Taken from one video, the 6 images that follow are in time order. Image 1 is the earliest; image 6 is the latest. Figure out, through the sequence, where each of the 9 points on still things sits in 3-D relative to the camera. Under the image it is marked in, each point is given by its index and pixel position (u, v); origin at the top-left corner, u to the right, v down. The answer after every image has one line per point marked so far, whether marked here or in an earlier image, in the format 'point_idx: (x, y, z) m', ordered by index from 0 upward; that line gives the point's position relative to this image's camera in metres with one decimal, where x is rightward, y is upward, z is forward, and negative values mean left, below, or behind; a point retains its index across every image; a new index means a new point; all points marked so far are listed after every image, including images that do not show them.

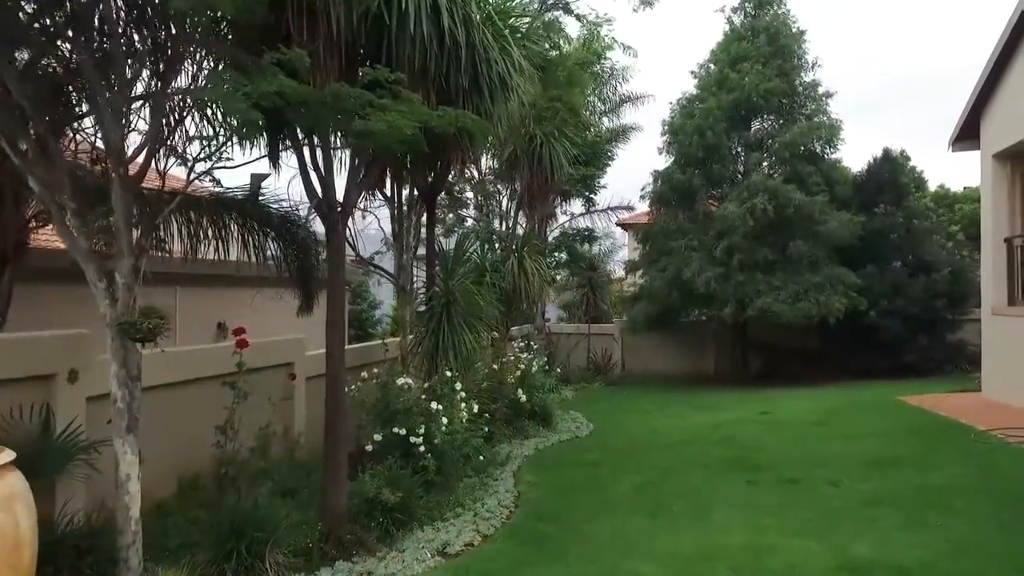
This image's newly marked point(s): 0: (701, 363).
0: (+5.6, -2.2, +18.9) m
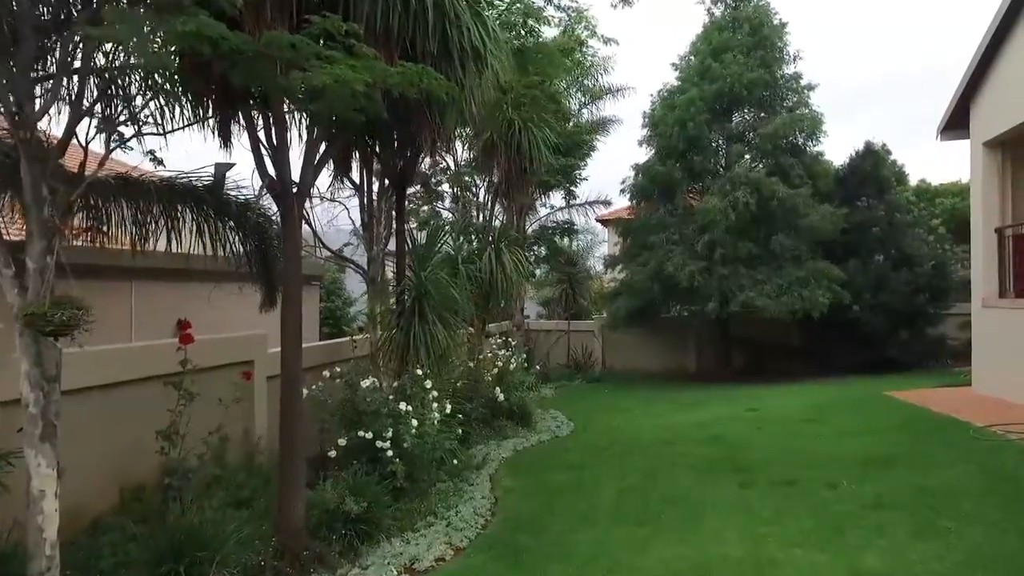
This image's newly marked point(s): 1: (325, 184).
0: (+4.9, -2.1, +18.6) m
1: (-2.7, +1.5, +9.0) m
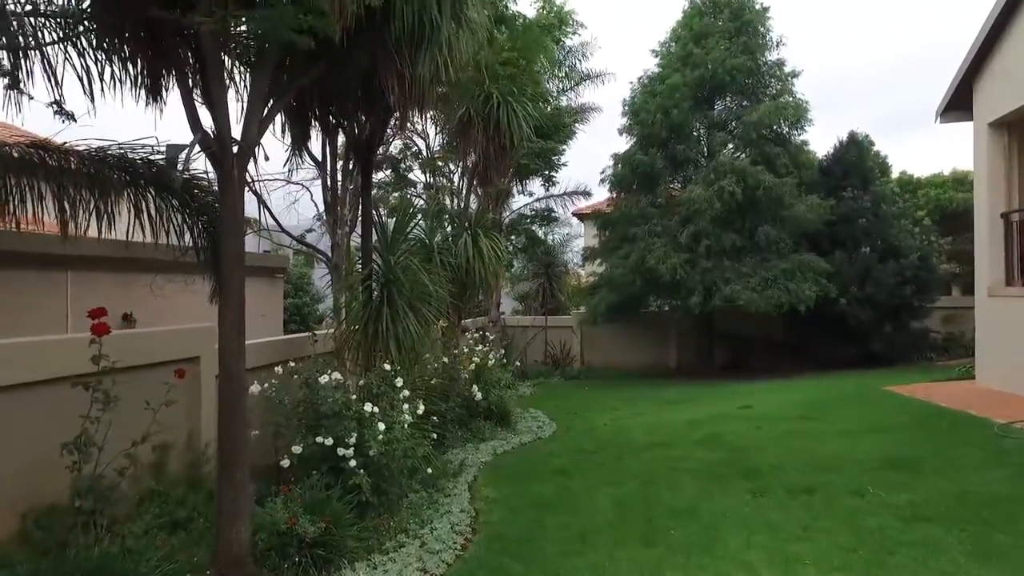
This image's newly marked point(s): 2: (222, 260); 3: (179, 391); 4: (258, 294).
0: (+4.3, -1.9, +18.0) m
1: (-3.0, +1.6, +8.1) m
2: (-1.9, +0.2, +4.1) m
3: (-2.8, -0.9, +5.4) m
4: (-4.1, -0.2, +10.5) m
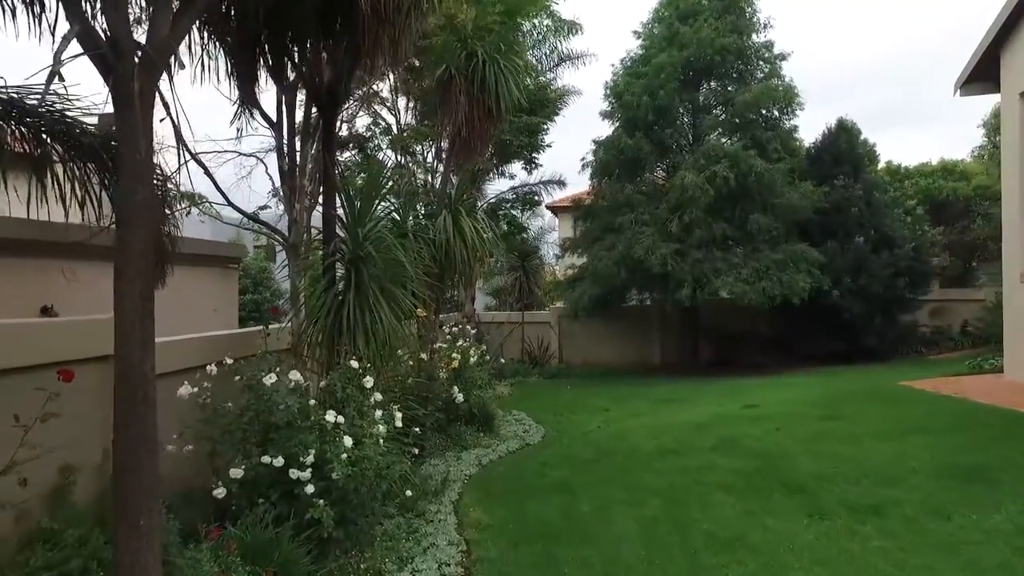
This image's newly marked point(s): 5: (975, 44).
0: (+3.6, -1.7, +17.1) m
1: (-3.1, +1.8, +6.8) m
2: (-1.8, +0.3, +2.9) m
3: (-2.8, -0.7, +4.2) m
4: (-4.4, 0.0, +9.1) m
5: (+6.6, +3.6, +9.2) m
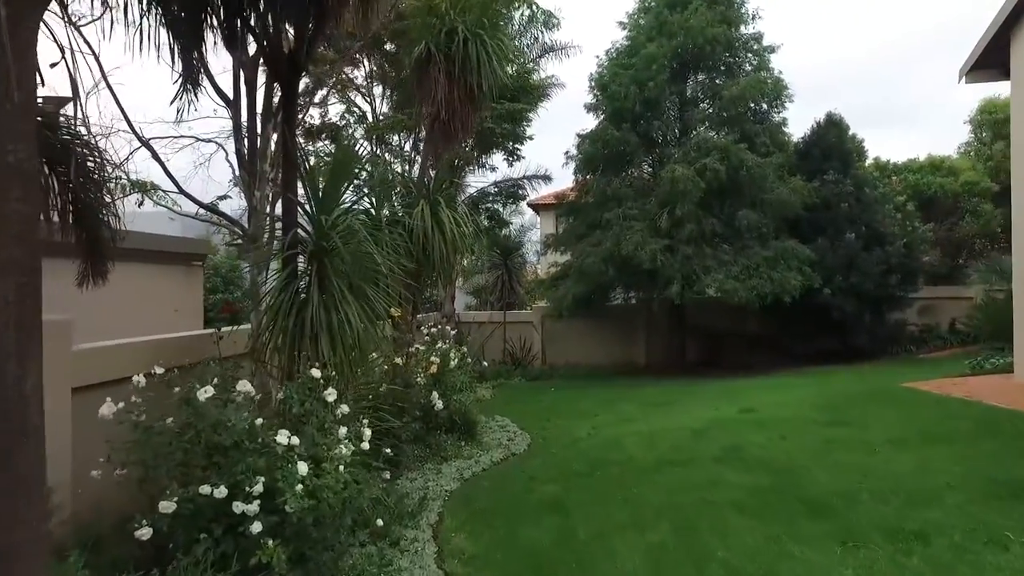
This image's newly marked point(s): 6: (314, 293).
0: (+3.1, -1.7, +16.6) m
1: (-3.2, +1.8, +6.1) m
2: (-1.8, +0.3, +2.2) m
3: (-2.9, -0.7, +3.5) m
4: (-4.6, 0.0, +8.4) m
5: (+6.4, +3.6, +8.8) m
6: (-1.5, 0.0, +4.8) m
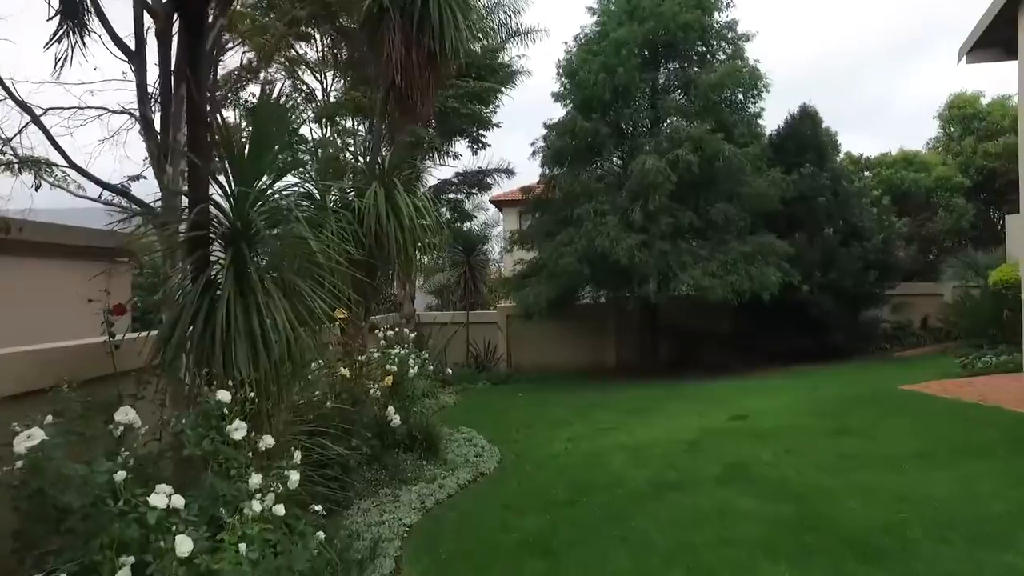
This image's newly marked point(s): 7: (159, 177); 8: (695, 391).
0: (+2.3, -1.6, +15.8) m
1: (-3.5, +1.8, +4.9) m
2: (-1.8, +0.4, +1.1) m
3: (-3.0, -0.7, +2.3) m
4: (-5.0, 0.0, +7.1) m
5: (+5.9, +3.7, +8.2) m
6: (-1.7, 0.0, +3.8) m
7: (-2.8, +0.9, +5.1) m
8: (+3.3, -1.8, +11.4) m
